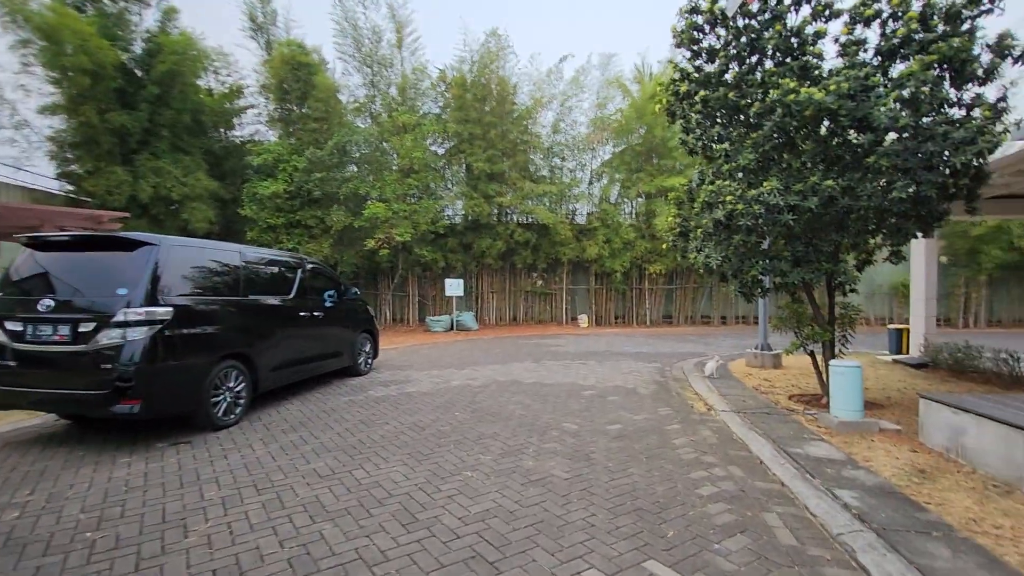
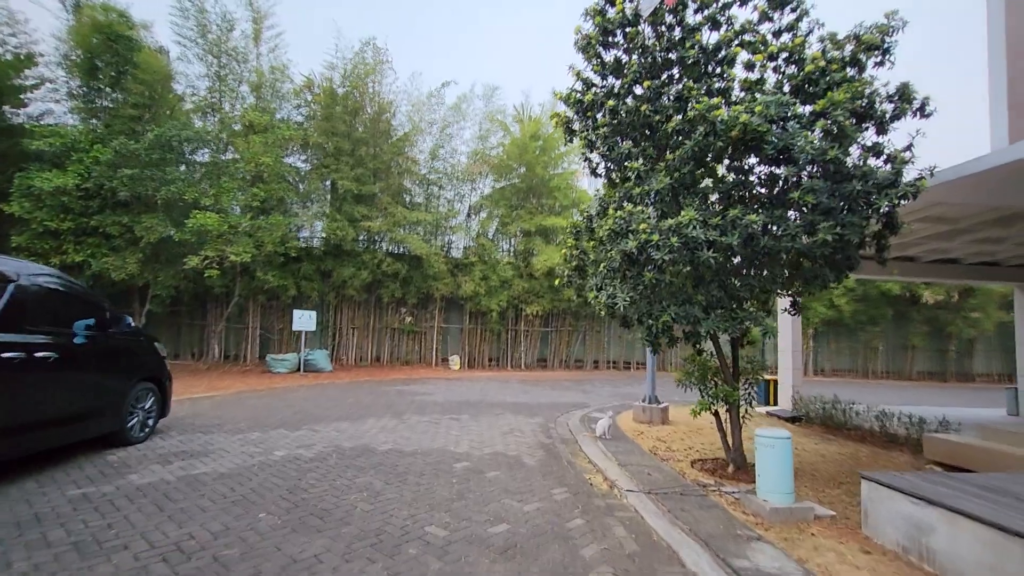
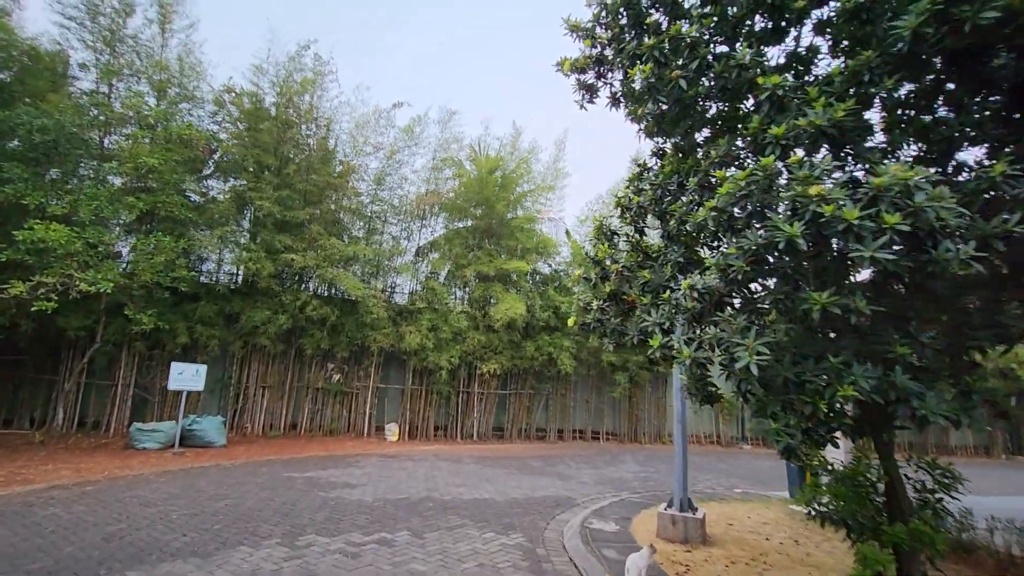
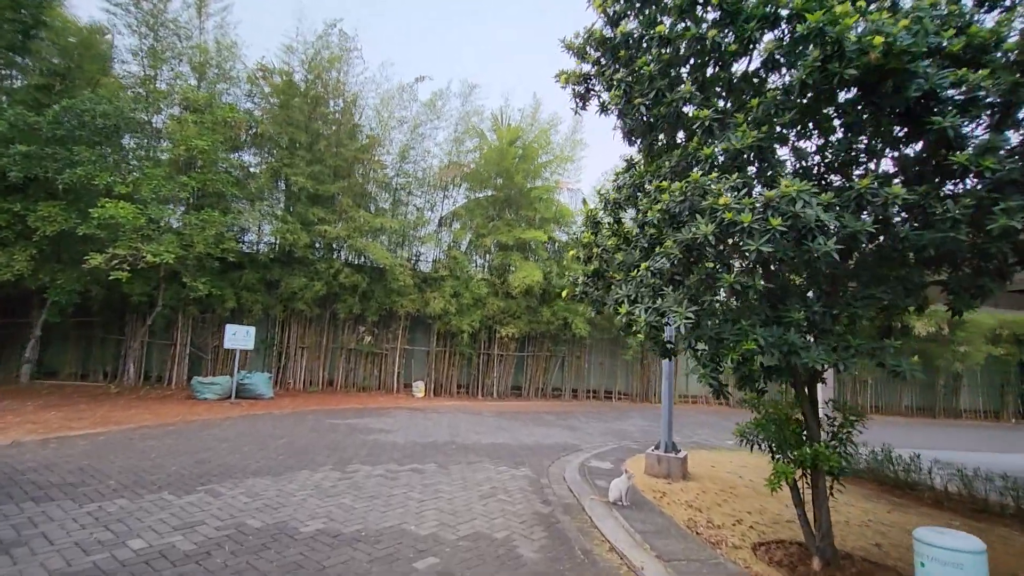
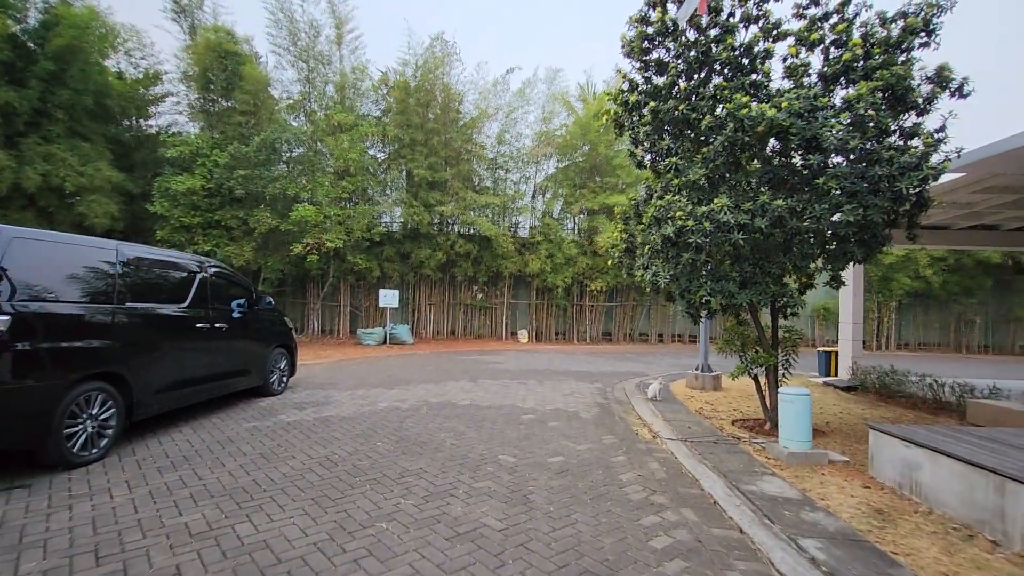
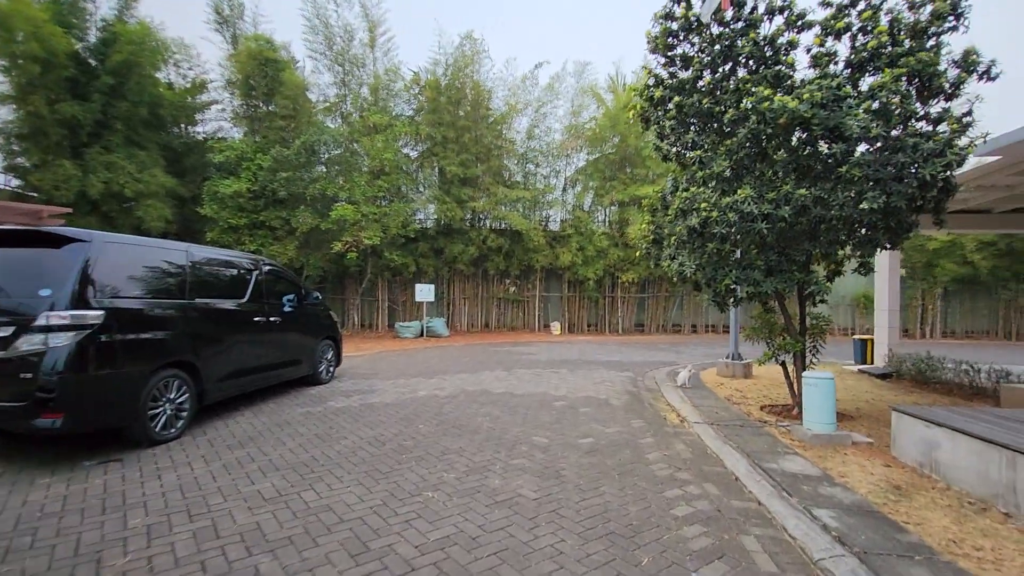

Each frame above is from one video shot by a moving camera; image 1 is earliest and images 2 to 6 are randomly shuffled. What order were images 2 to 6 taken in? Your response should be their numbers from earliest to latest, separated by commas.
6, 5, 2, 4, 3
